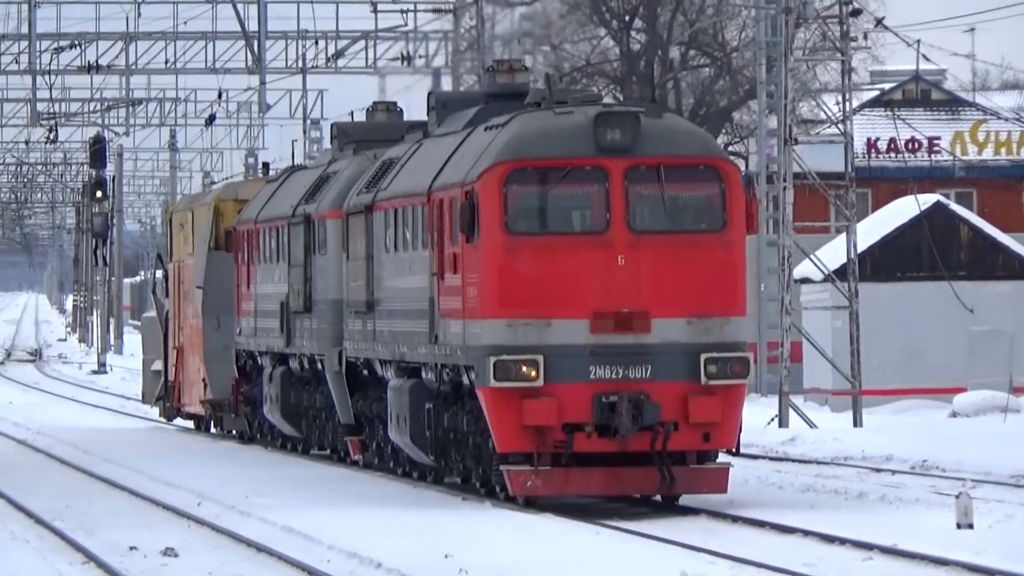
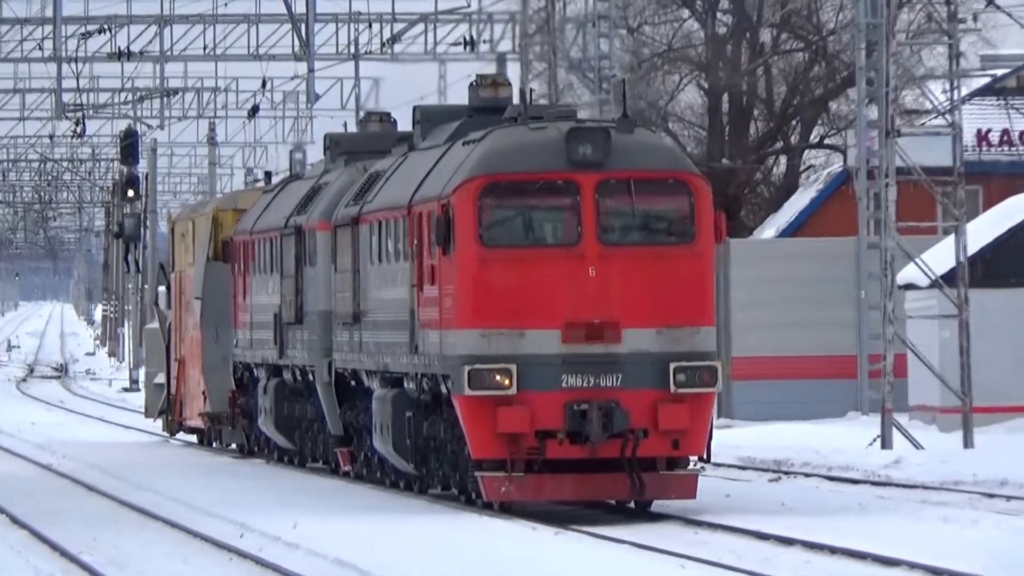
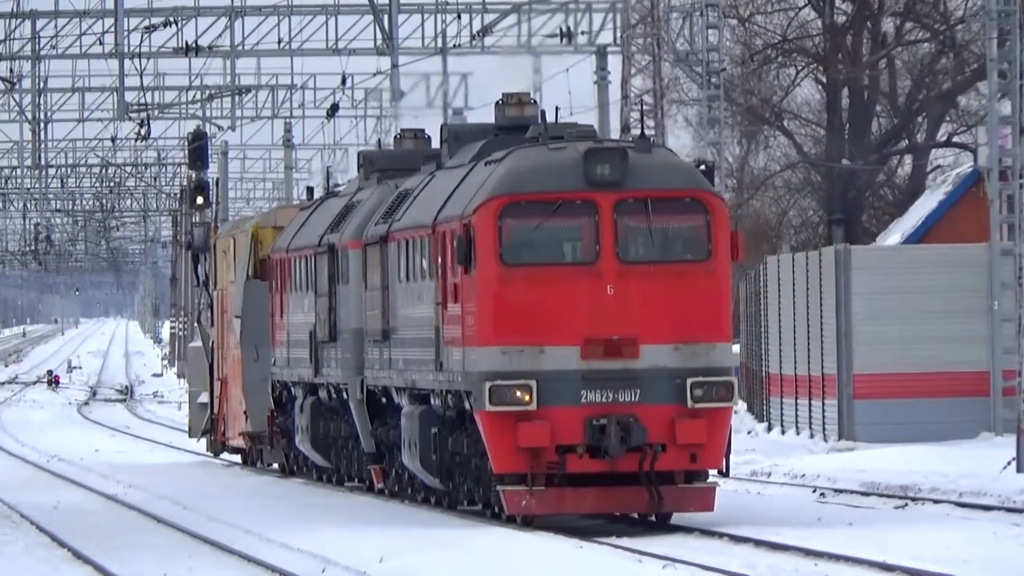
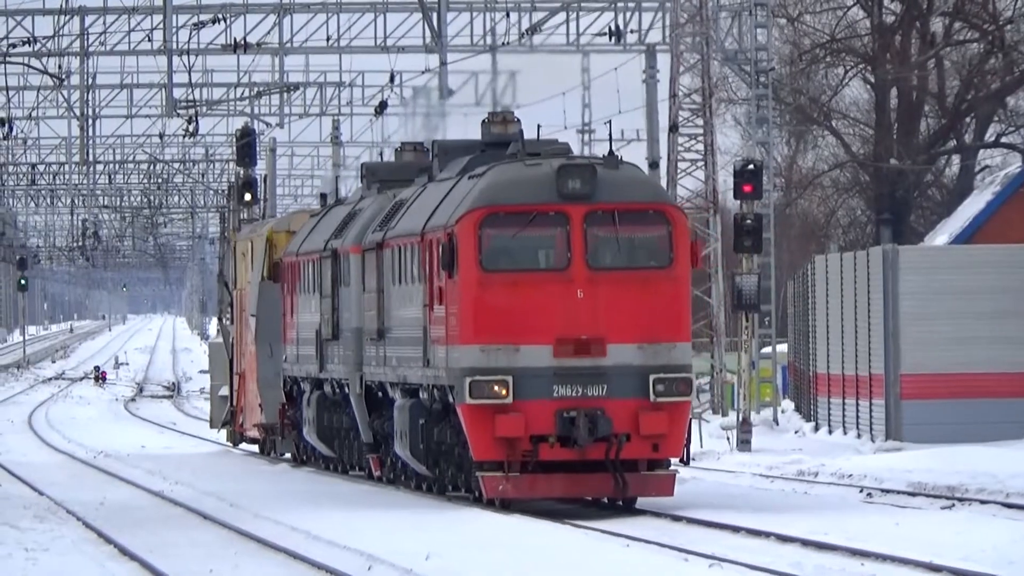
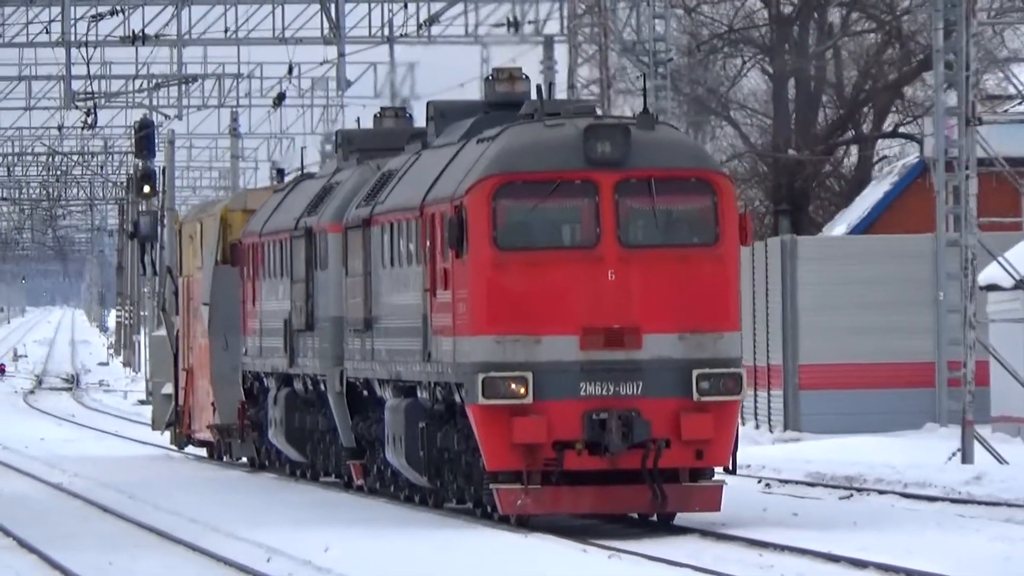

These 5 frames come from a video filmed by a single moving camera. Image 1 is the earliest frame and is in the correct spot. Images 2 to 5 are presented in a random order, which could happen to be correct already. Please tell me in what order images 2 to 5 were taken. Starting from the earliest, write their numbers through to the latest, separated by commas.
2, 5, 3, 4
